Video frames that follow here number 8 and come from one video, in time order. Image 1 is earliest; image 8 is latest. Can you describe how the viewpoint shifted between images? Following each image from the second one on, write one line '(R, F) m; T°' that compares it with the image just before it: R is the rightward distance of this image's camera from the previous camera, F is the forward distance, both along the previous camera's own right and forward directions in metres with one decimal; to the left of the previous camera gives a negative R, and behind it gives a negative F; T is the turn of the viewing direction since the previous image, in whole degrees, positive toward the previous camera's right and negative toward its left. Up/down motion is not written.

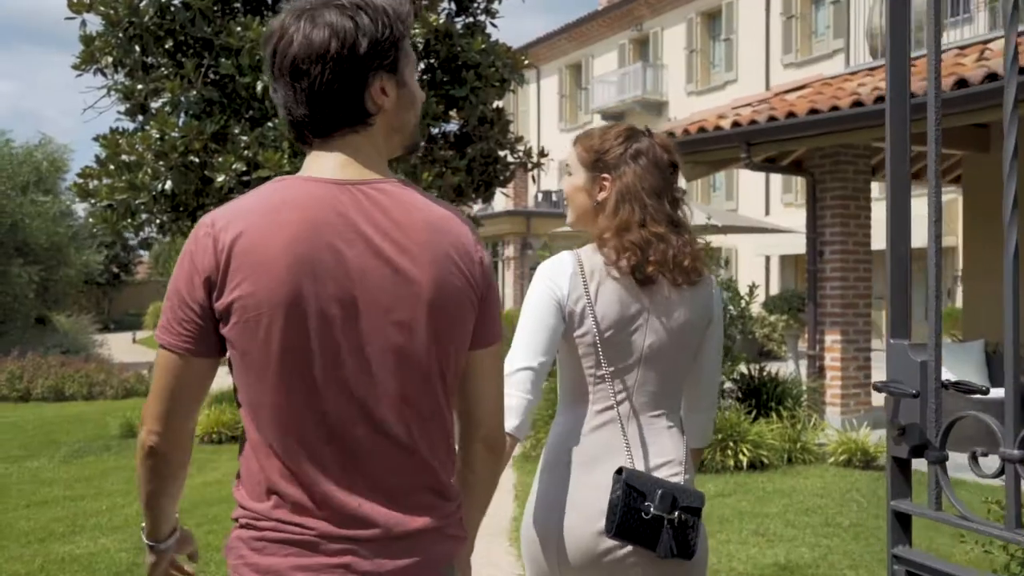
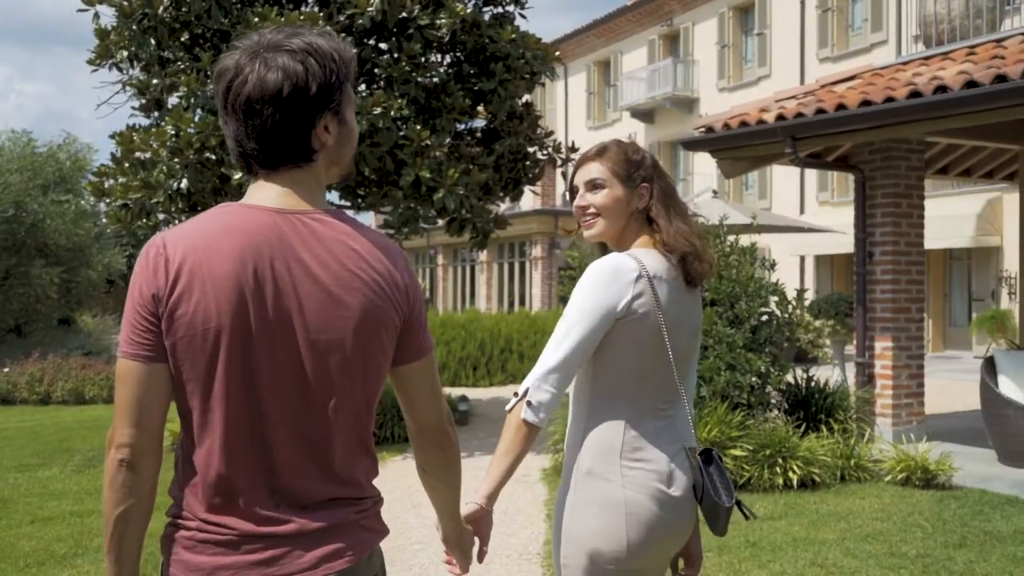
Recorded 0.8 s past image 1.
(0.0, +0.5) m; -1°
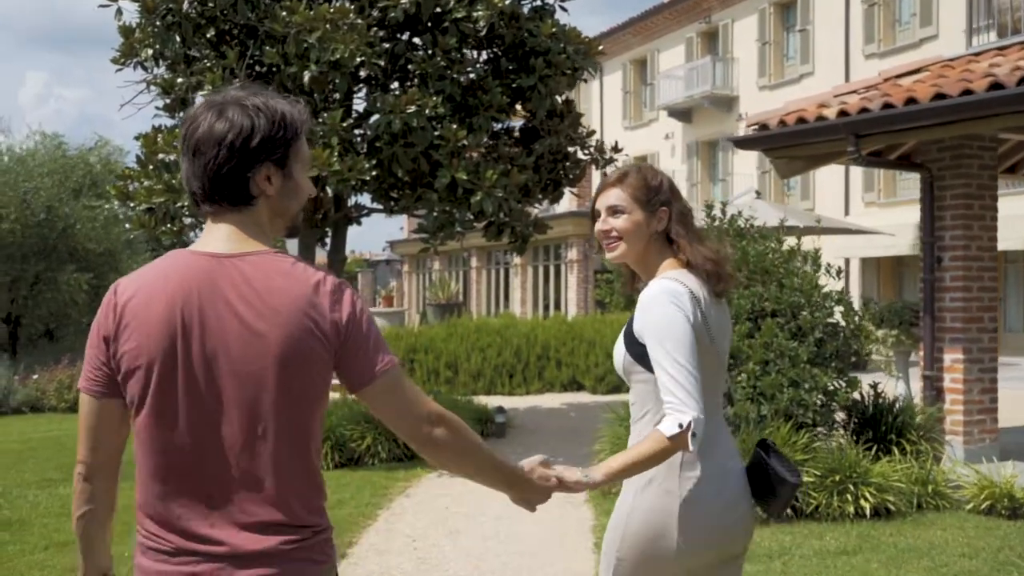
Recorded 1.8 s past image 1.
(-0.1, +0.6) m; -2°
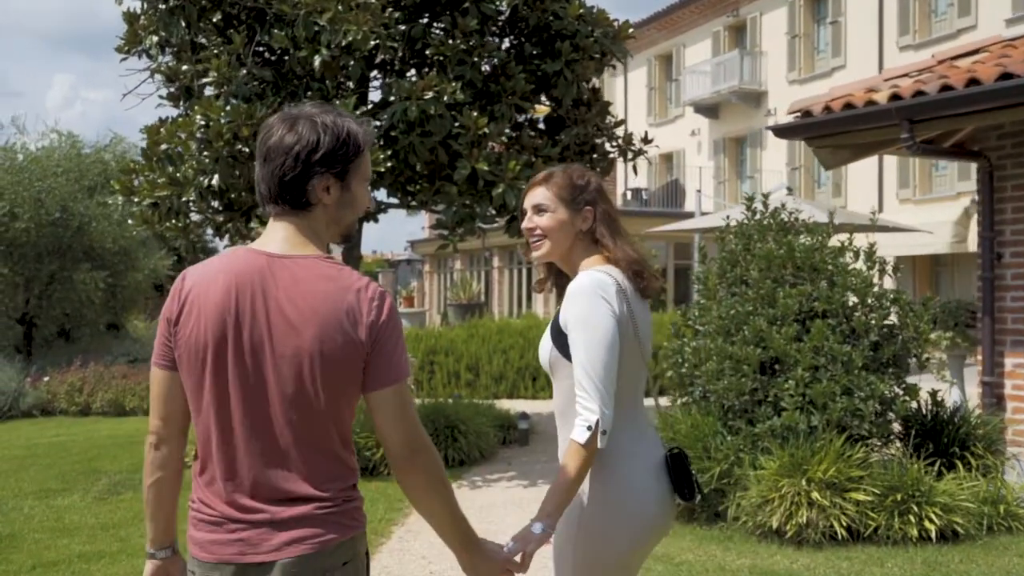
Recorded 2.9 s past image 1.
(0.0, +0.6) m; -1°
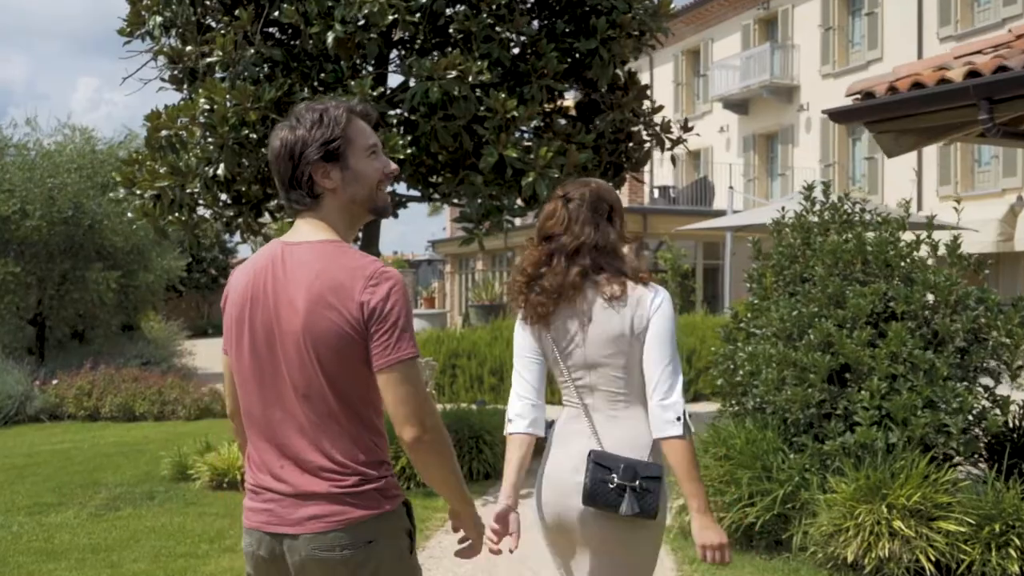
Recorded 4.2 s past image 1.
(-0.1, +0.8) m; -1°
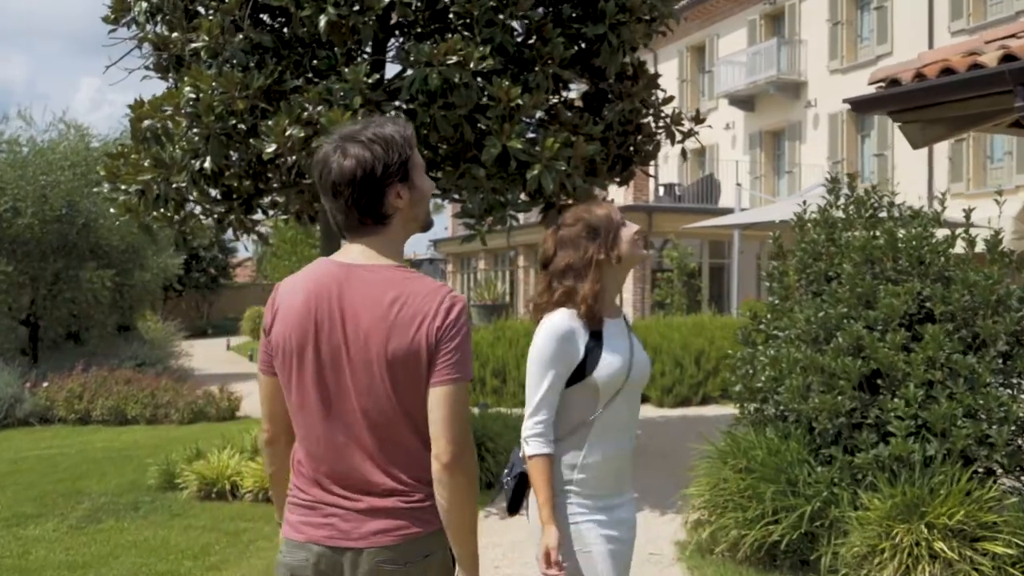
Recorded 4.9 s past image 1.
(0.0, +0.5) m; 0°
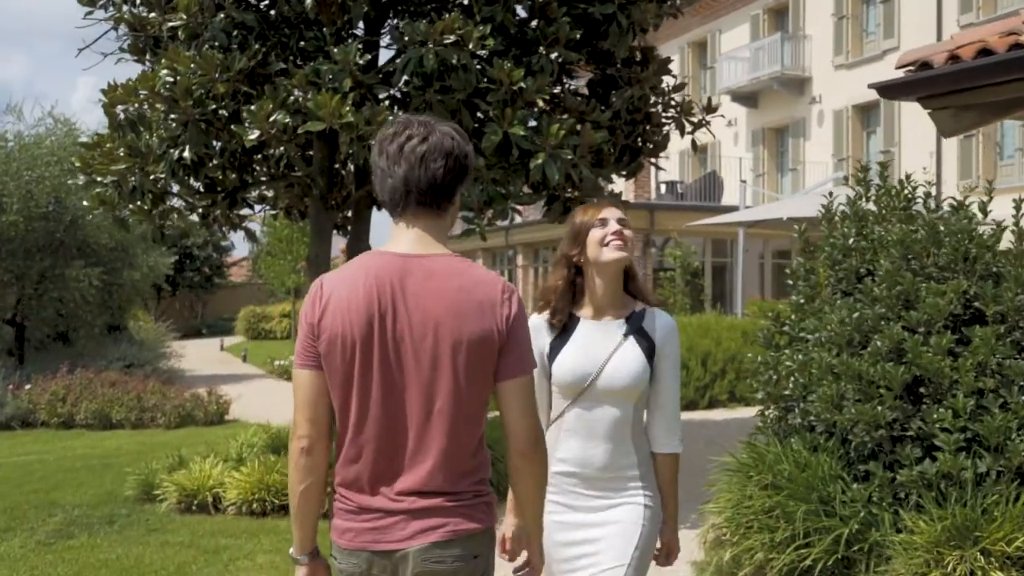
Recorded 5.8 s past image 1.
(0.0, +0.6) m; 0°
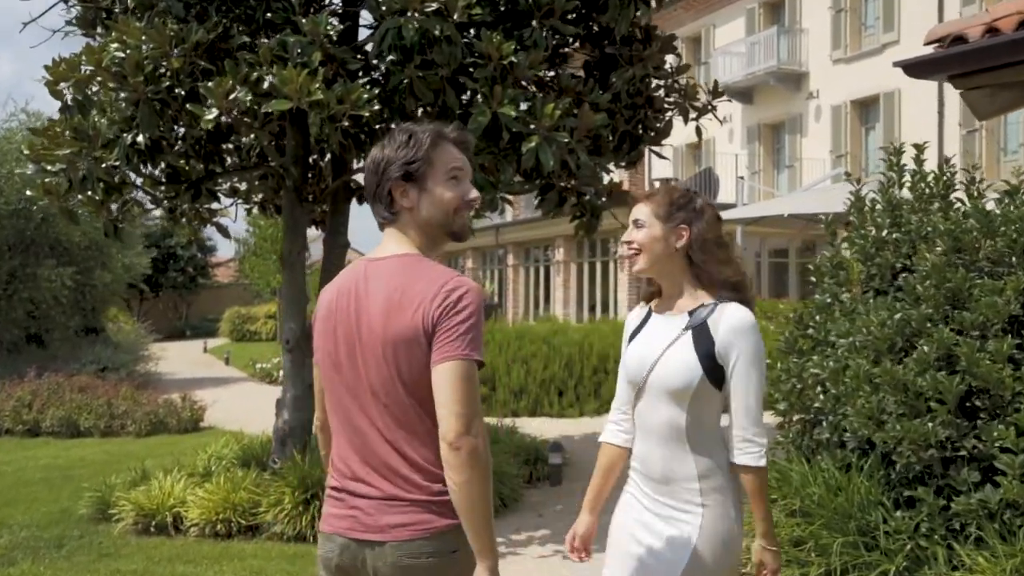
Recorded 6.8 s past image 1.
(0.0, +0.7) m; +1°
